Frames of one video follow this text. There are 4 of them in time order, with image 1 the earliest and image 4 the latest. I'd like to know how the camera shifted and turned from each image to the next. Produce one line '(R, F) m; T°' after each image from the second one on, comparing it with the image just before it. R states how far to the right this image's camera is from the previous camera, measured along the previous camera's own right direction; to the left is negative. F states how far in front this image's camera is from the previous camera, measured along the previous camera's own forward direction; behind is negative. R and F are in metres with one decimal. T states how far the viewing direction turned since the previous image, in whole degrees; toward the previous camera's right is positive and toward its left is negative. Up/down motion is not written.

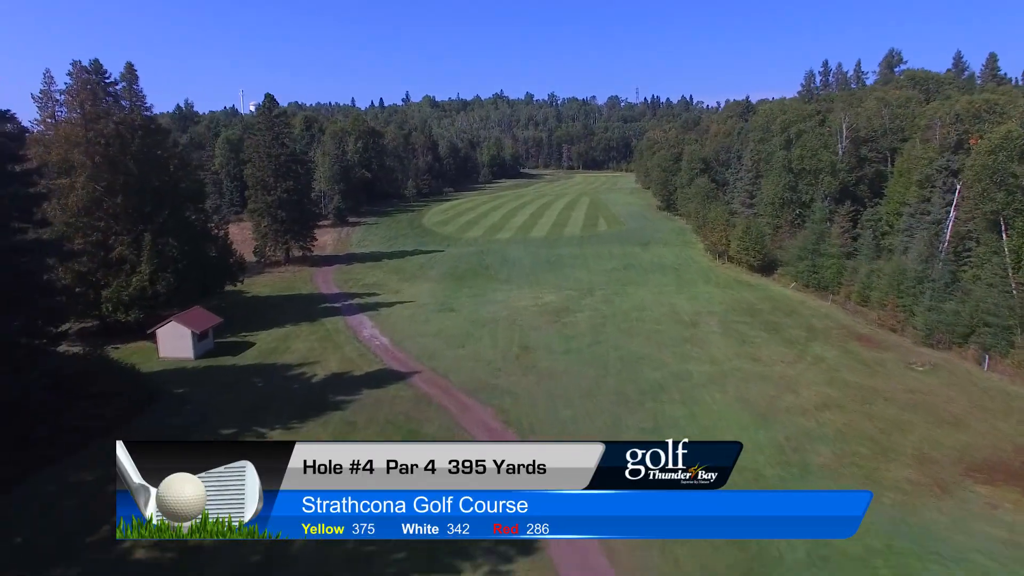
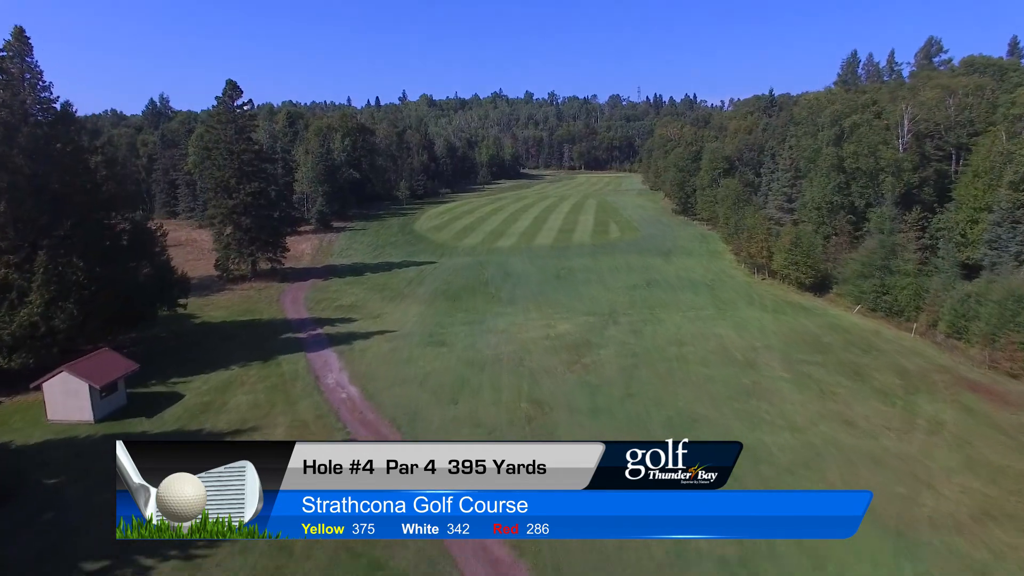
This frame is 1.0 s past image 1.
(-0.2, +6.9) m; 0°
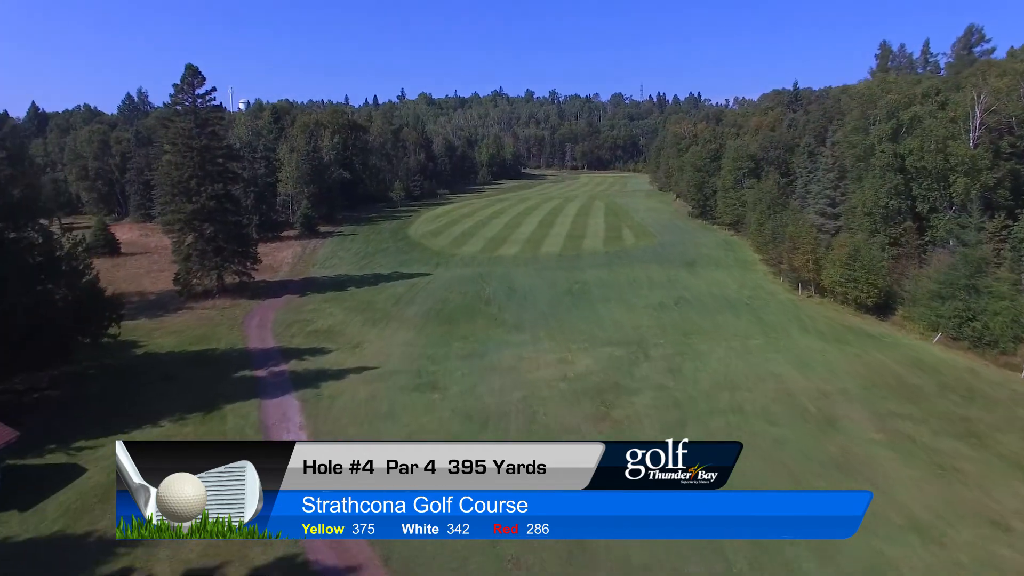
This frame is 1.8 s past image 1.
(-0.2, +5.6) m; 0°
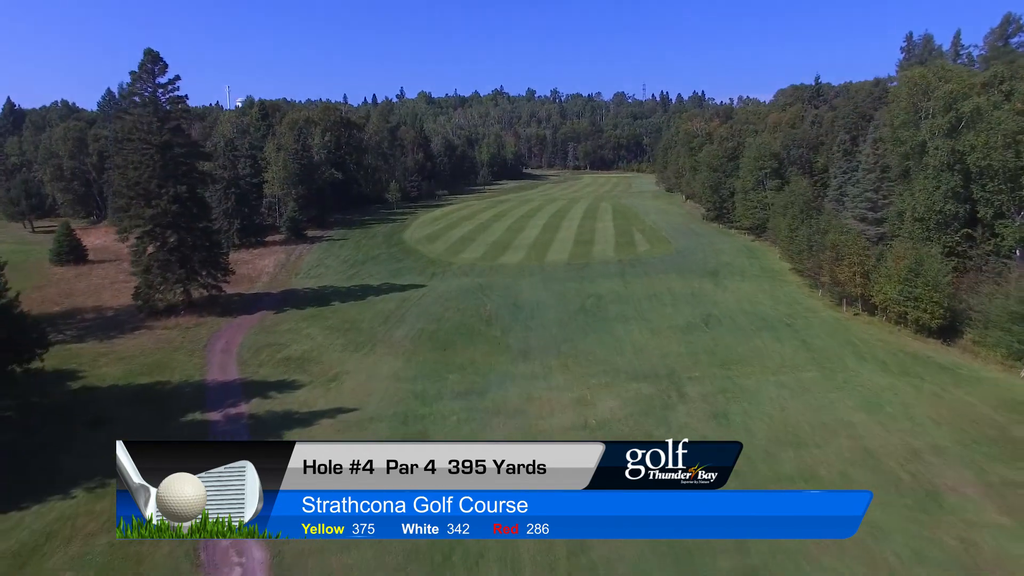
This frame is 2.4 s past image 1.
(-0.2, +4.3) m; 0°
